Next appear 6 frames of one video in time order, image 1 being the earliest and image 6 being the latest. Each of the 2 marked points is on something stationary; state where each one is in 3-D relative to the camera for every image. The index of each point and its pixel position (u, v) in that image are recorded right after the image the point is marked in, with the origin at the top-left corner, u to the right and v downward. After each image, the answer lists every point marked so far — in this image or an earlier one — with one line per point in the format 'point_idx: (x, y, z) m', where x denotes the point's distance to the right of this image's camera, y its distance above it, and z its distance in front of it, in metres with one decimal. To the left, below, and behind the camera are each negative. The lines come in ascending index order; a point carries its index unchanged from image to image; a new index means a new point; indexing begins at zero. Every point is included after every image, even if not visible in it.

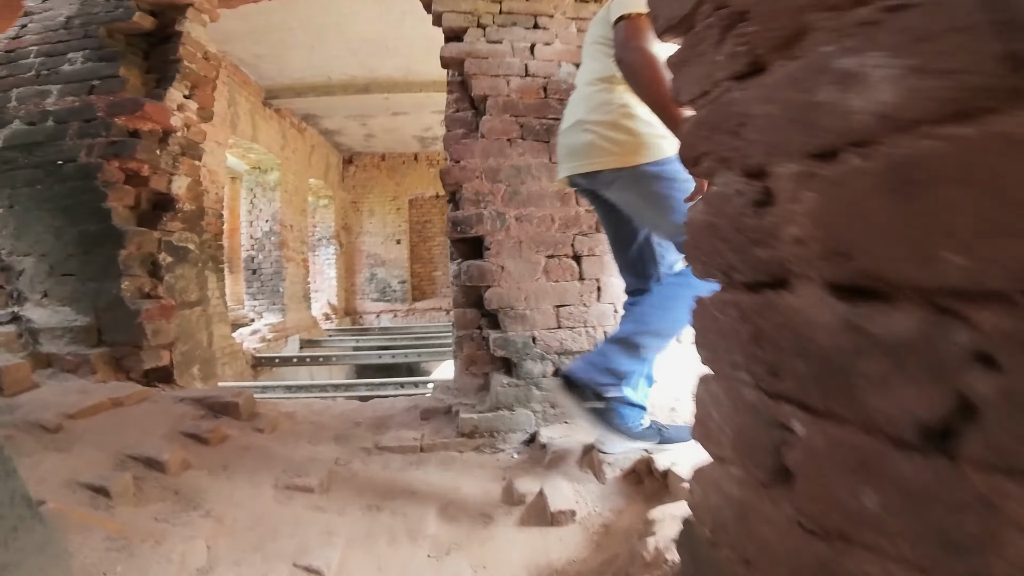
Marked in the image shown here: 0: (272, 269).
0: (-3.0, +0.3, +6.6) m
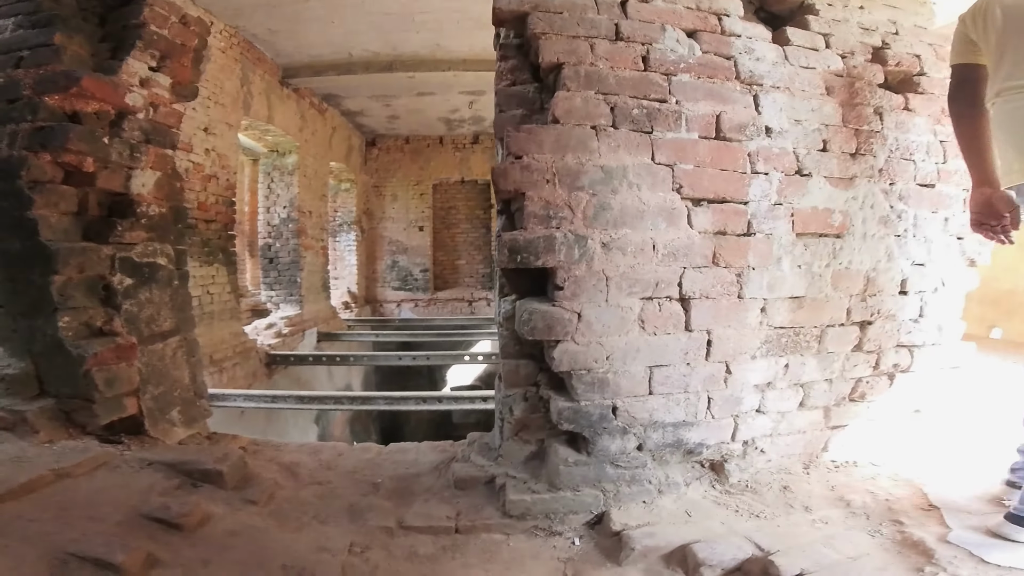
0: (-2.7, +0.4, +6.2) m
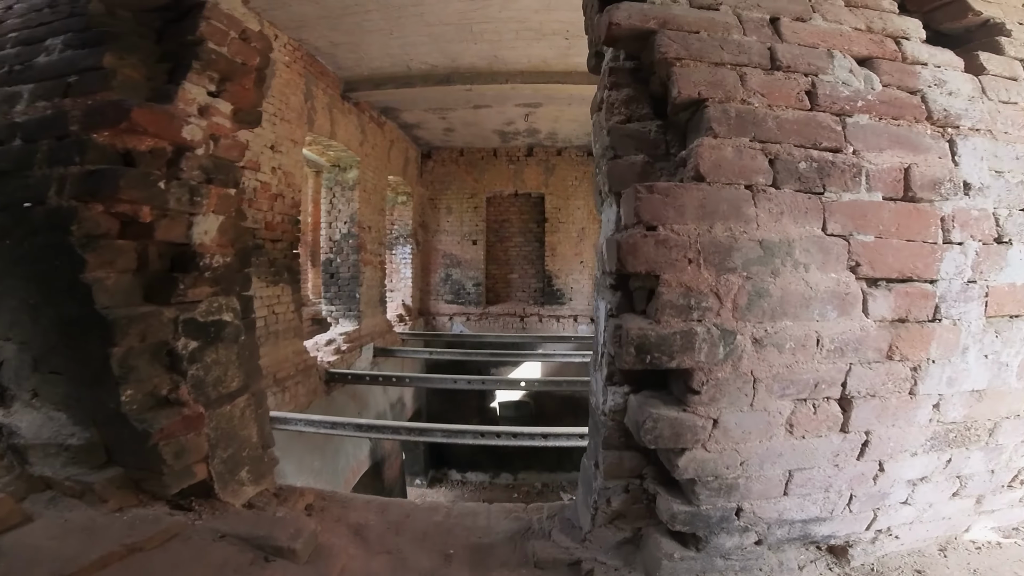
0: (-2.0, +0.2, +6.2) m
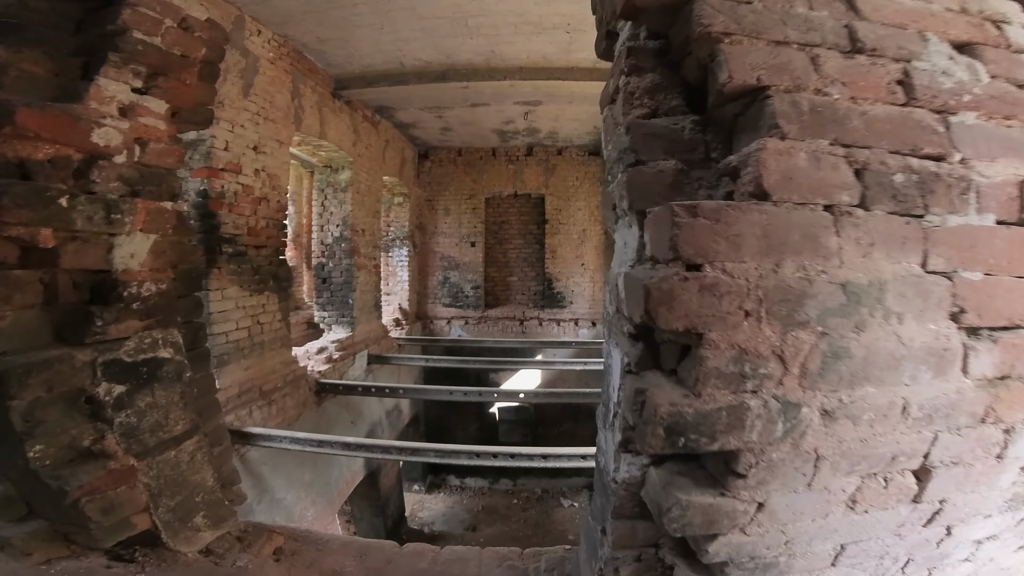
0: (-2.0, +0.1, +5.9) m
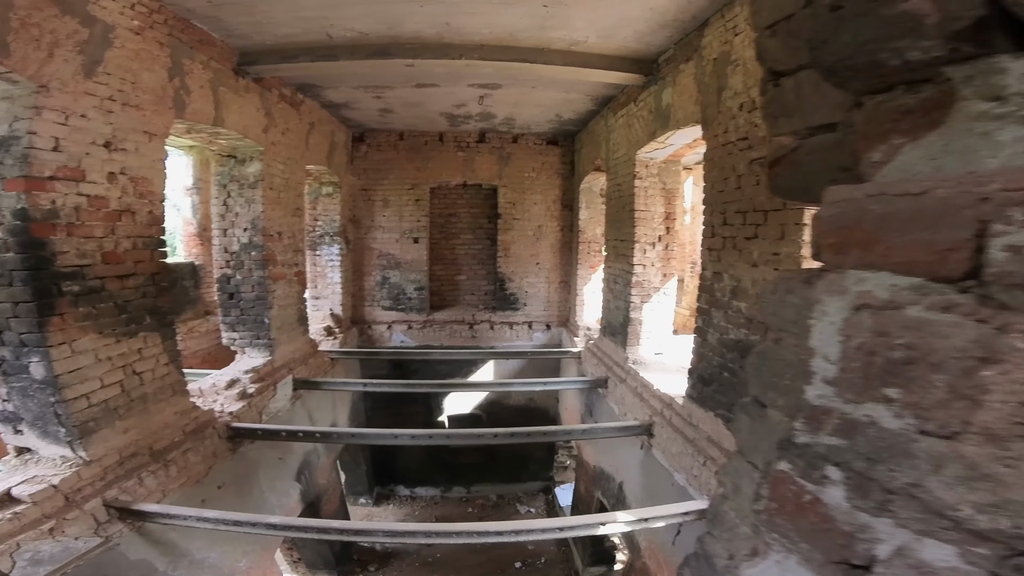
0: (-2.5, 0.0, +5.0) m
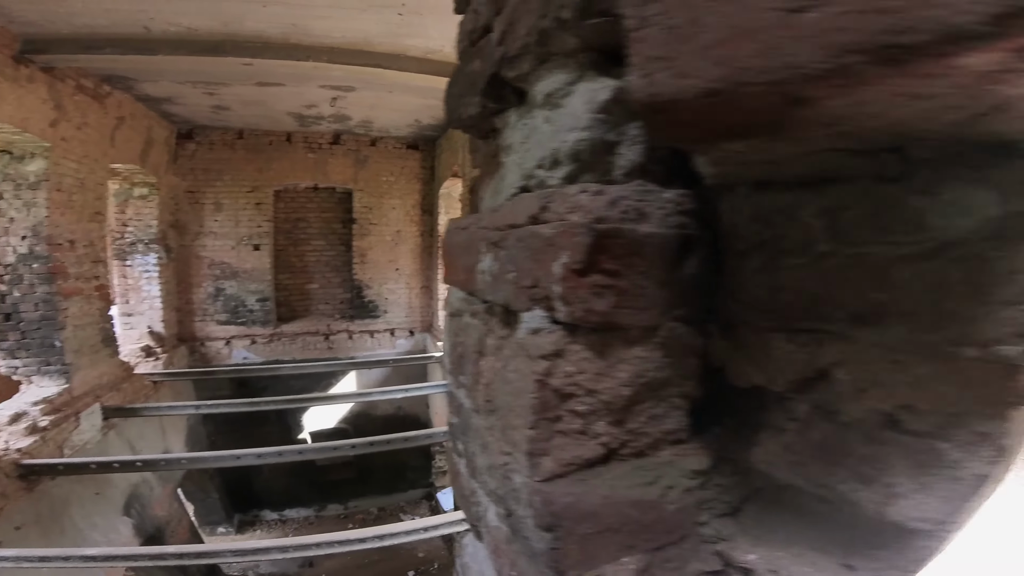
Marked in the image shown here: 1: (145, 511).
0: (-3.9, -0.2, +4.3) m
1: (-3.8, -2.2, +5.1) m
